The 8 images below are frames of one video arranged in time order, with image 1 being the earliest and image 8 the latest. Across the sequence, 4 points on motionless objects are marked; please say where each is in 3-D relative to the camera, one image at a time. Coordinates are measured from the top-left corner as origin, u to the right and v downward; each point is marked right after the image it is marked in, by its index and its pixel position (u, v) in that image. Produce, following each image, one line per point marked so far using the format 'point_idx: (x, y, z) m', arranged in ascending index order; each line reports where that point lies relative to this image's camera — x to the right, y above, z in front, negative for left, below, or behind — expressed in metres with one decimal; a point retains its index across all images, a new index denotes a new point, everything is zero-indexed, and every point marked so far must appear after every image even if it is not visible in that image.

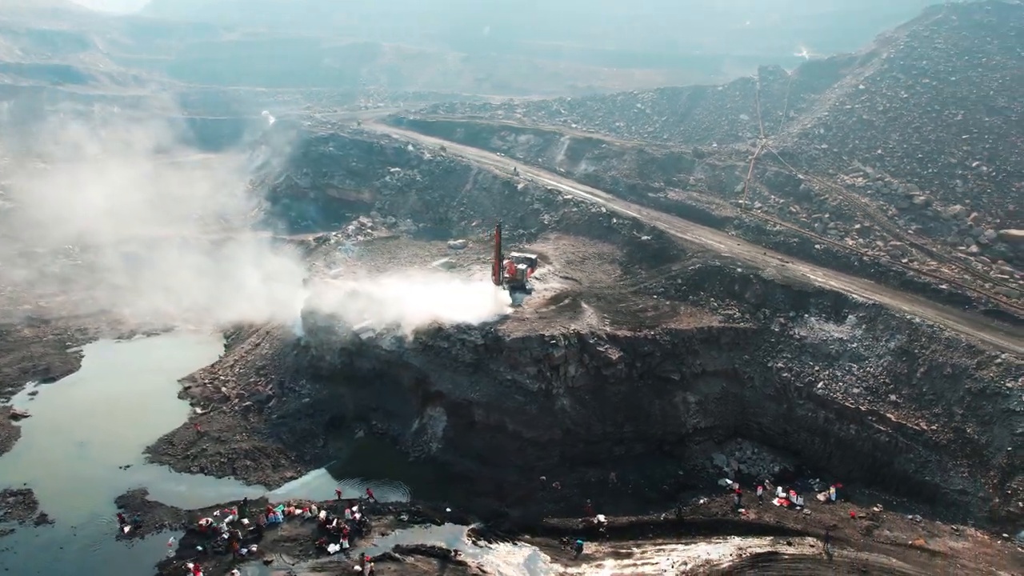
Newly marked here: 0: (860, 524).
0: (+7.6, -5.1, +14.2) m
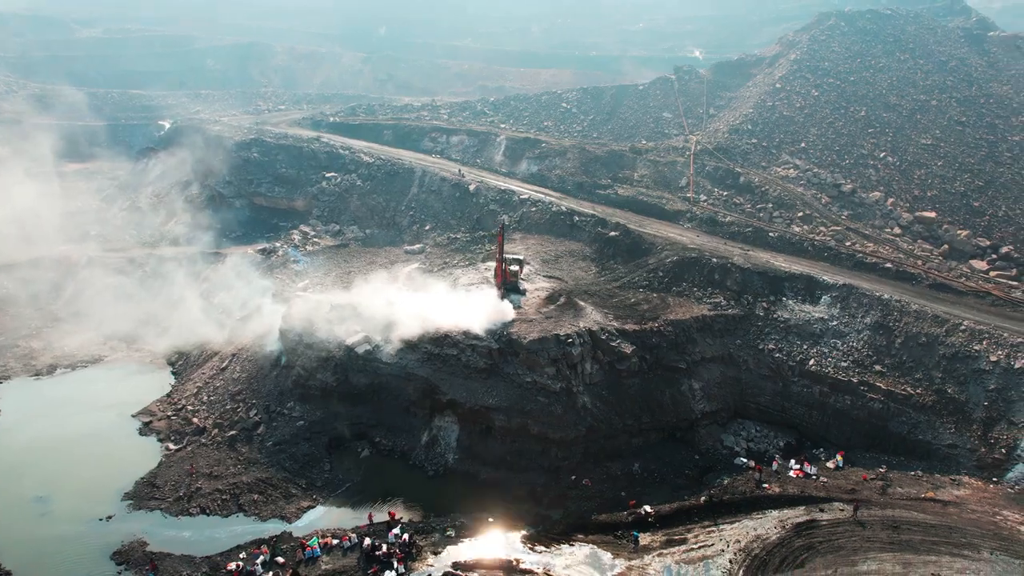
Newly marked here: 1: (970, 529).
0: (+8.7, -4.7, +15.5) m
1: (+9.6, -5.0, +13.7) m
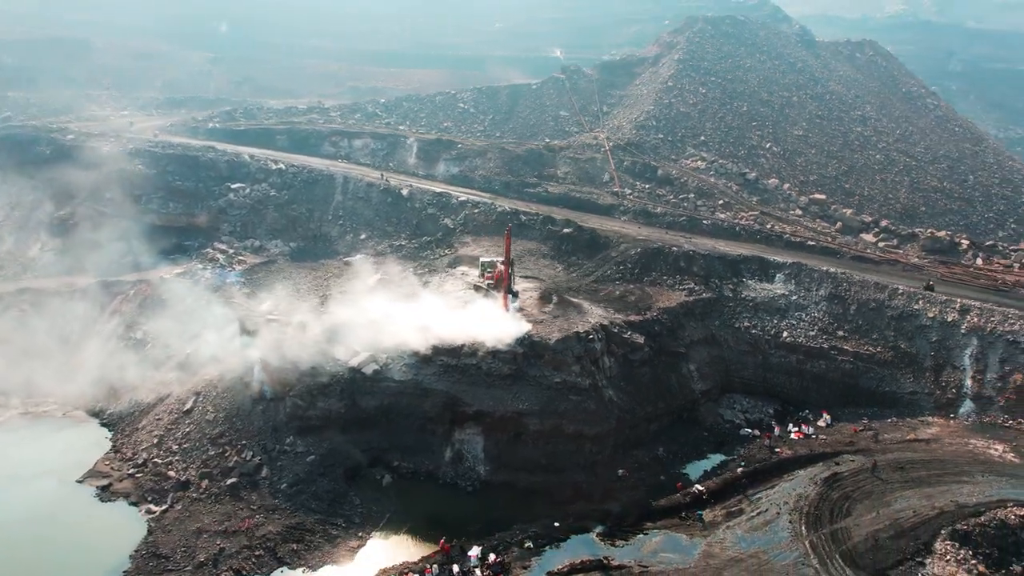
0: (+9.6, -4.0, +17.7) m
1: (+11.0, -4.2, +16.2) m
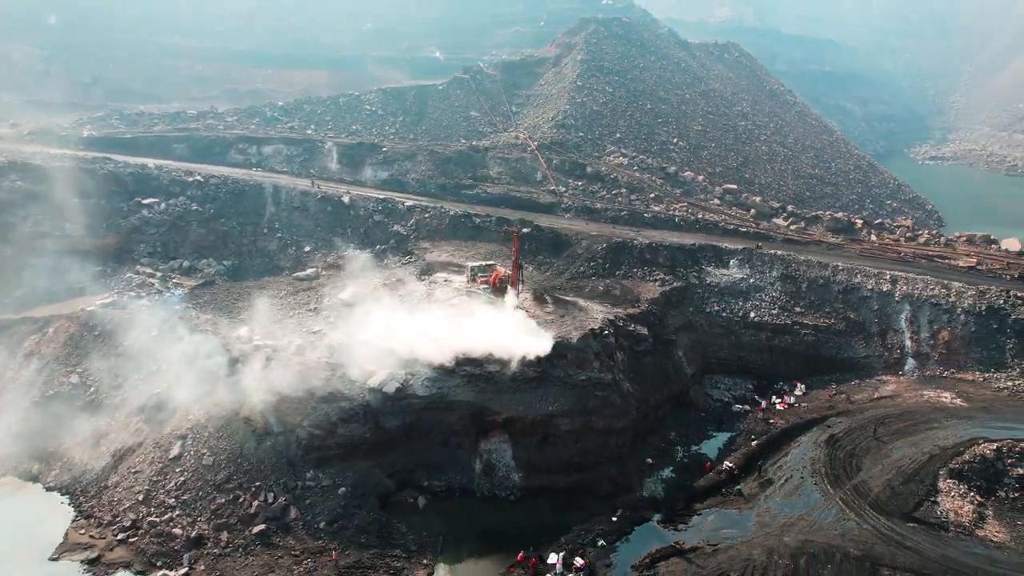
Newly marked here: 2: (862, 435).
0: (+9.9, -3.3, +19.8) m
1: (+11.7, -3.4, +18.7) m
2: (+9.5, -4.0, +17.8) m
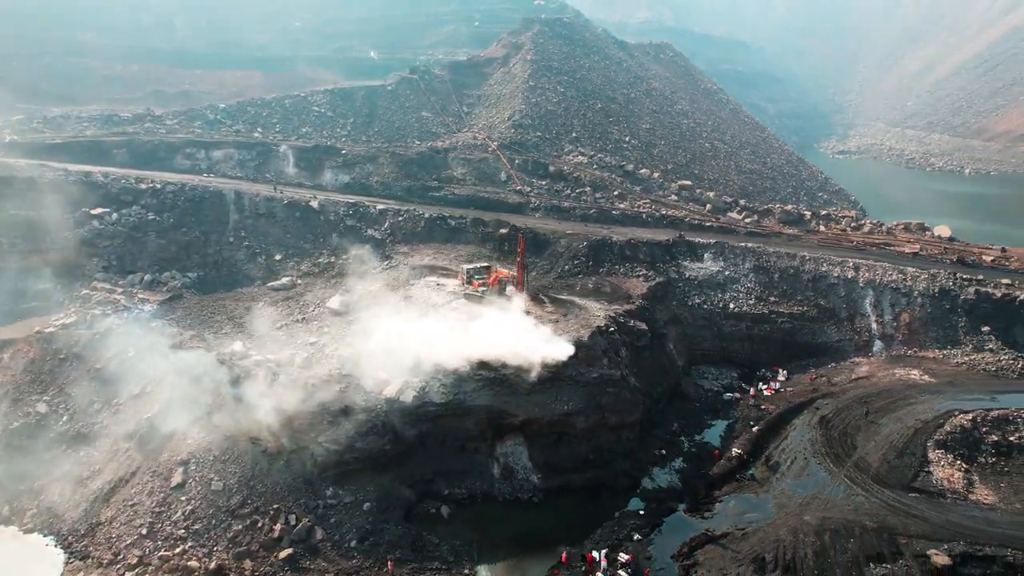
0: (+9.9, -2.9, +21.0) m
1: (+11.7, -3.0, +20.1) m
2: (+9.7, -3.6, +18.9) m
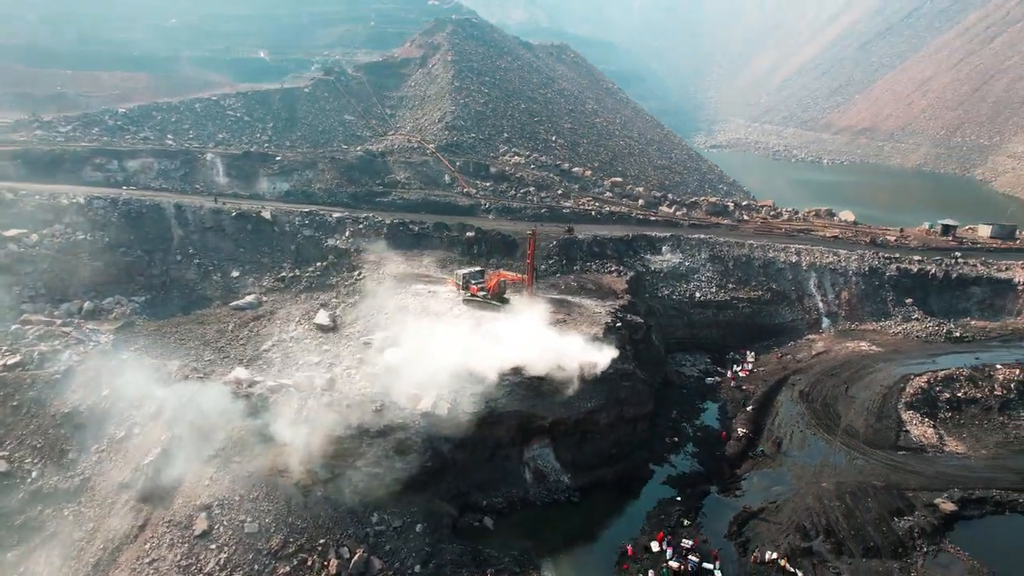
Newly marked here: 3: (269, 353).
0: (+9.5, -2.4, +22.7) m
1: (+11.5, -2.4, +22.2) m
2: (+9.8, -3.1, +20.6) m
3: (-6.4, -1.7, +17.3) m
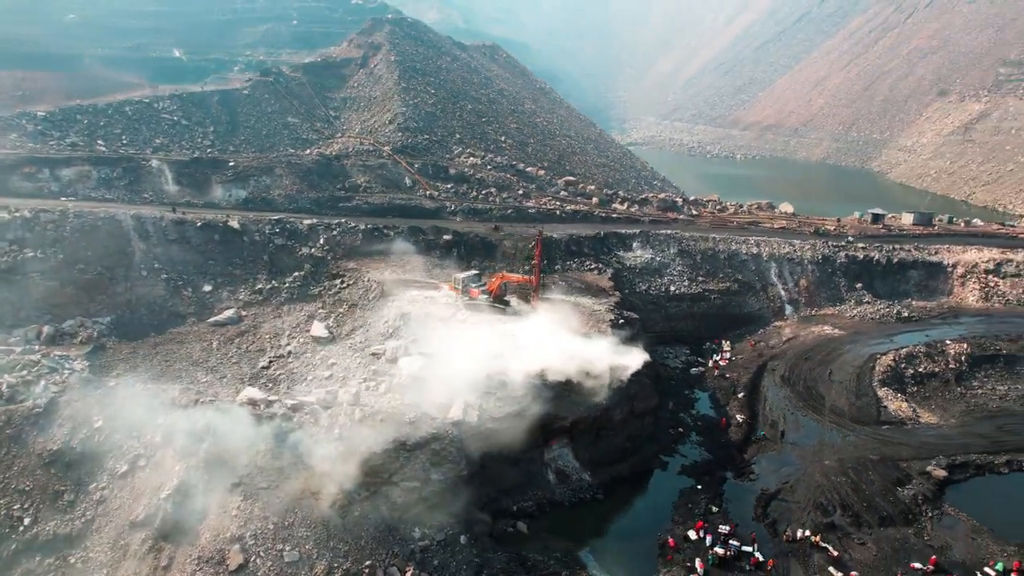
0: (+9.0, -2.1, +23.9) m
1: (+11.1, -1.9, +23.7) m
2: (+9.6, -2.8, +21.9) m
3: (-6.0, -2.0, +16.4) m
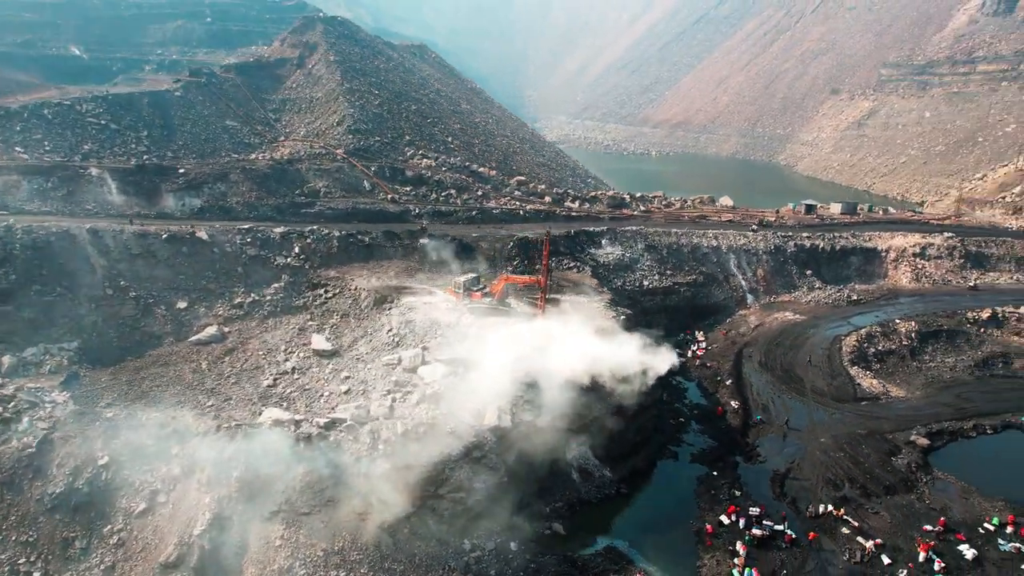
0: (+8.4, -1.7, +25.0) m
1: (+10.4, -1.5, +25.1) m
2: (+9.3, -2.4, +23.1) m
3: (-5.5, -2.3, +15.5) m
